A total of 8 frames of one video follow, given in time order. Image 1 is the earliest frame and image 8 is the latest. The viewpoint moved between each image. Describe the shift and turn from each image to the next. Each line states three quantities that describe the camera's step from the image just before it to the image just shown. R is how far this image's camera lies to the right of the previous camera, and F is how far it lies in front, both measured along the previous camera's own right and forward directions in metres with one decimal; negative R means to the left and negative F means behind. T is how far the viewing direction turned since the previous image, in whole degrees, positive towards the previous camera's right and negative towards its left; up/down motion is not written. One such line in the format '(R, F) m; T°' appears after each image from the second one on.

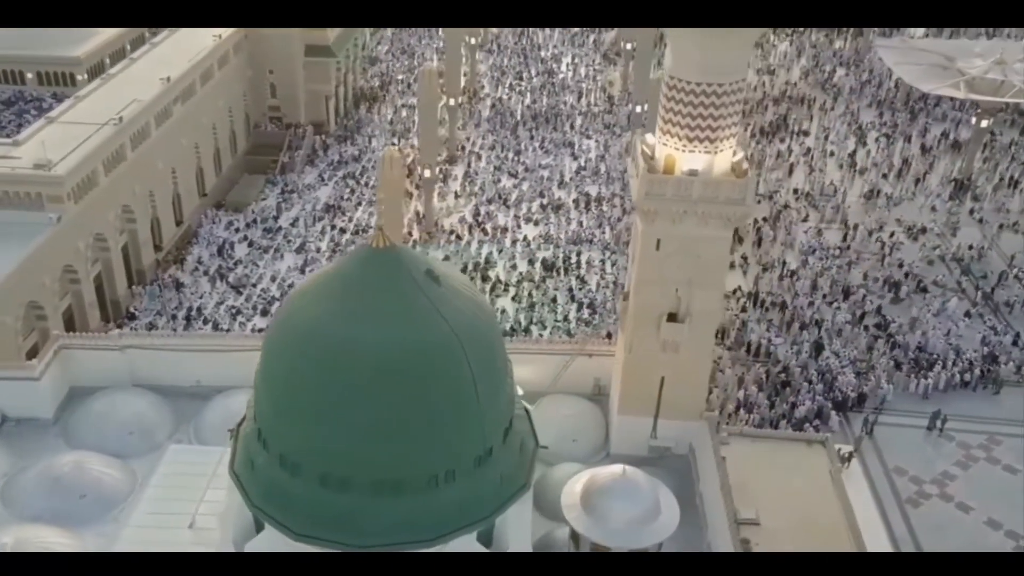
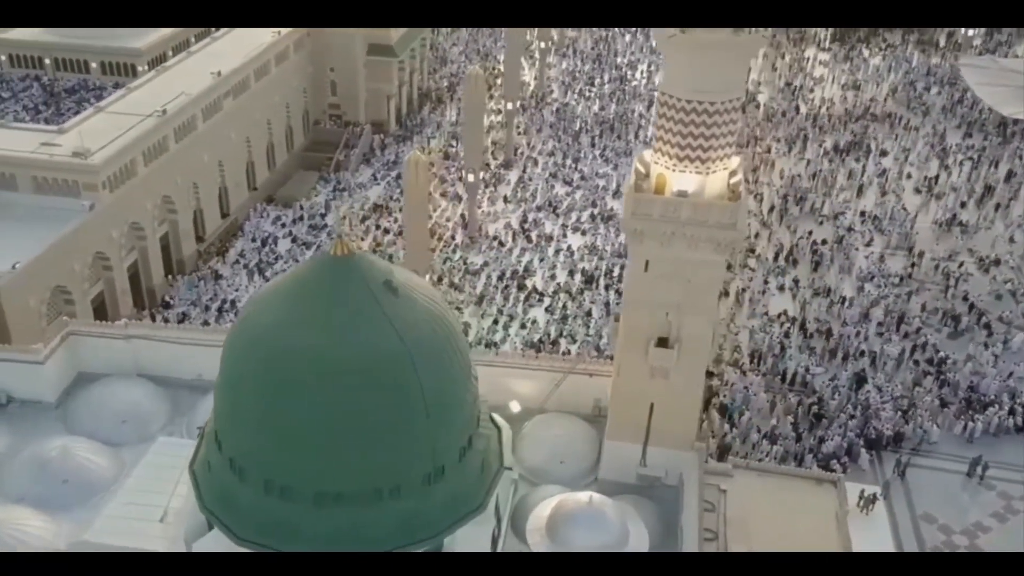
(+1.2, +0.3) m; -6°
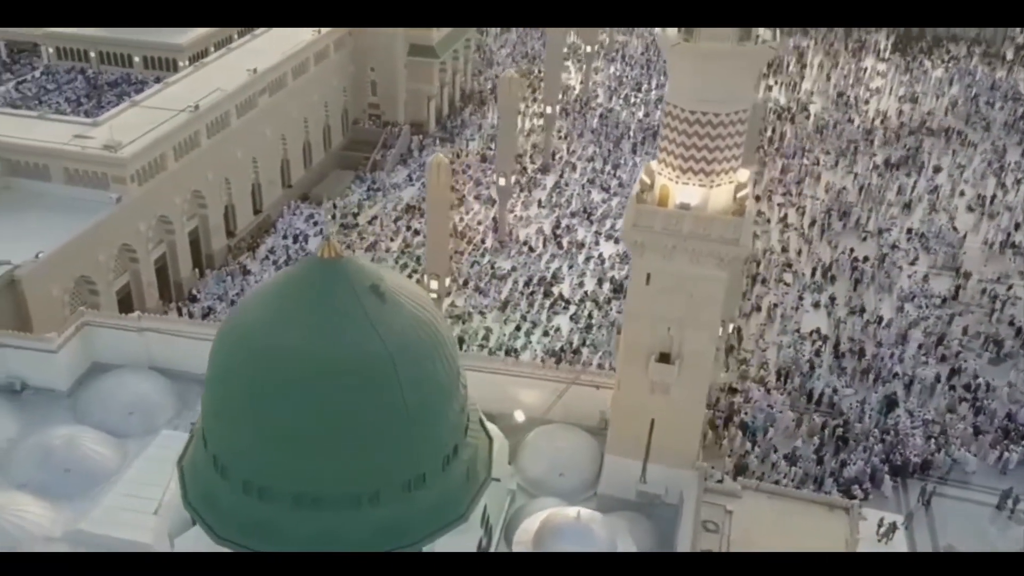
(+0.6, +0.2) m; -4°
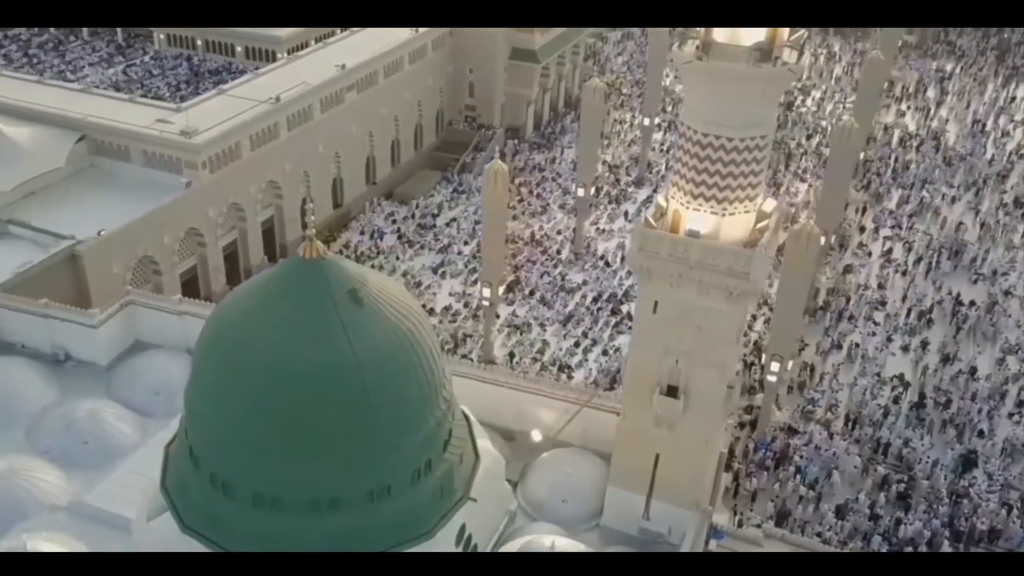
(+1.4, +0.4) m; -8°
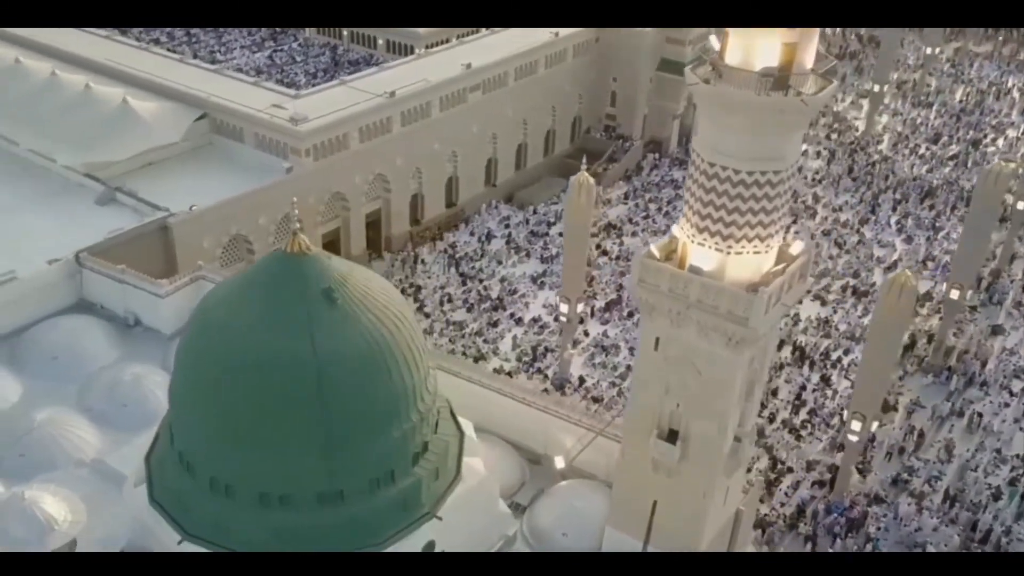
(+1.8, +0.6) m; -12°
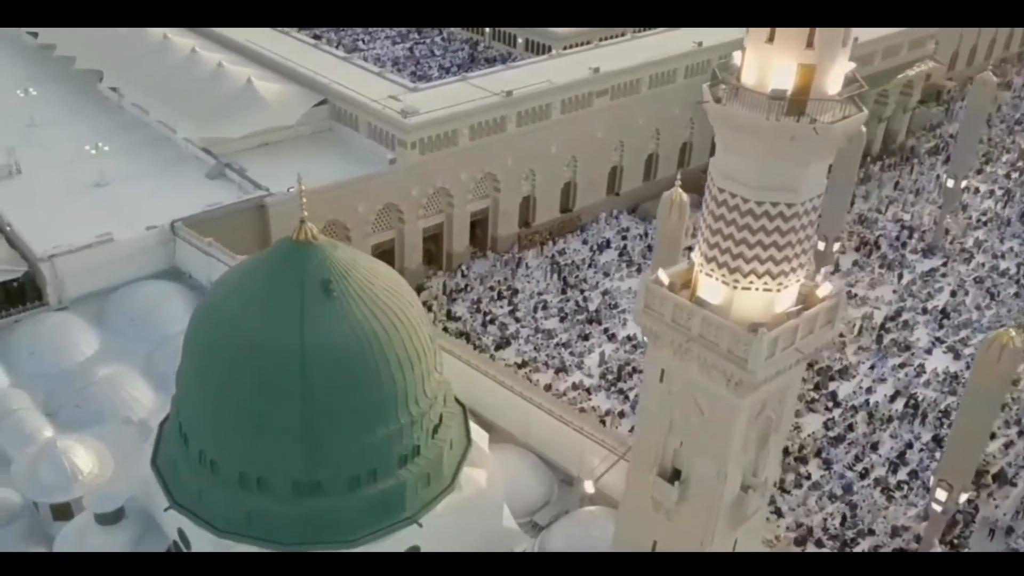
(+1.5, +0.5) m; -11°
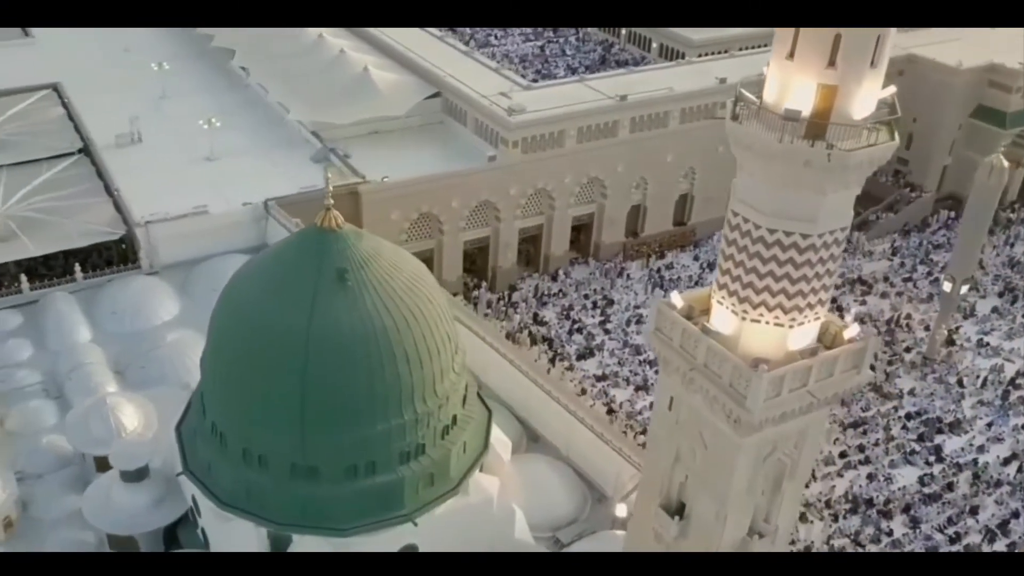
(+1.2, +0.4) m; -10°
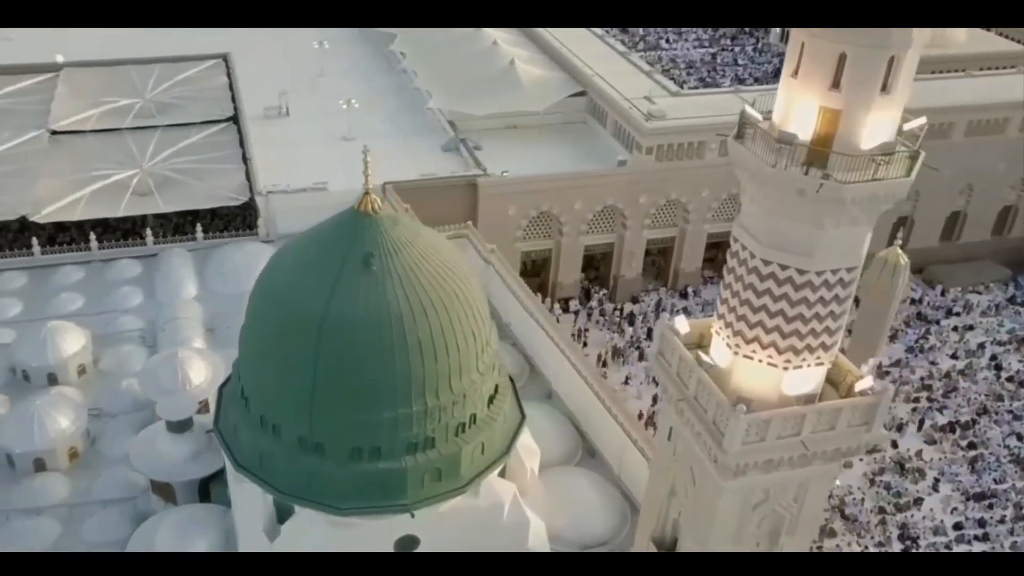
(+1.5, +0.4) m; -13°
